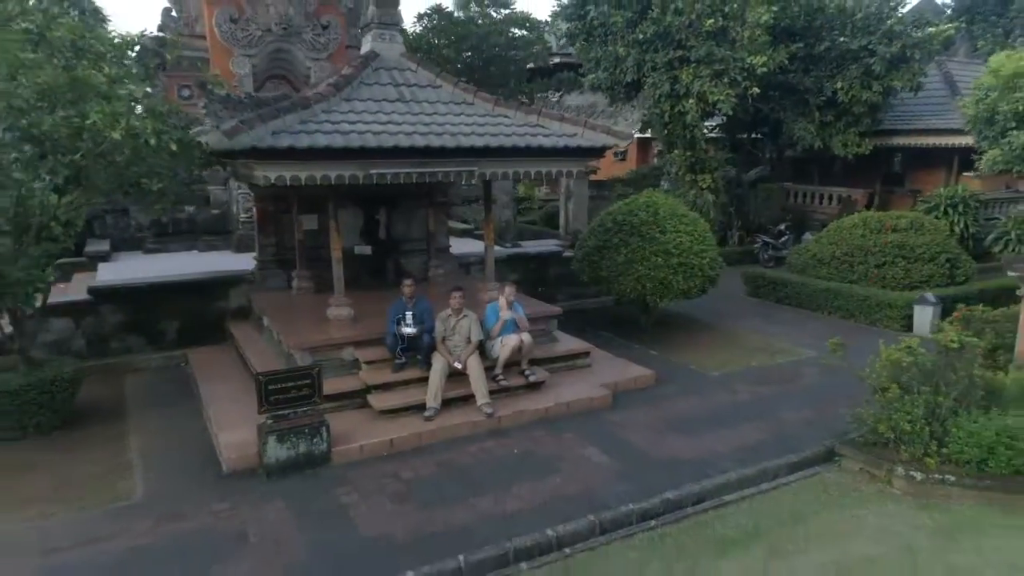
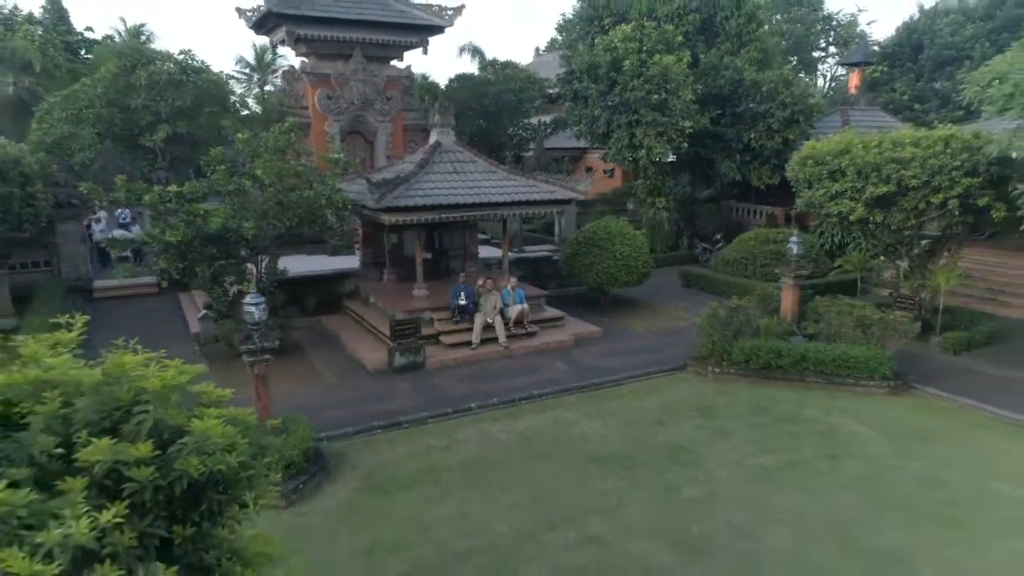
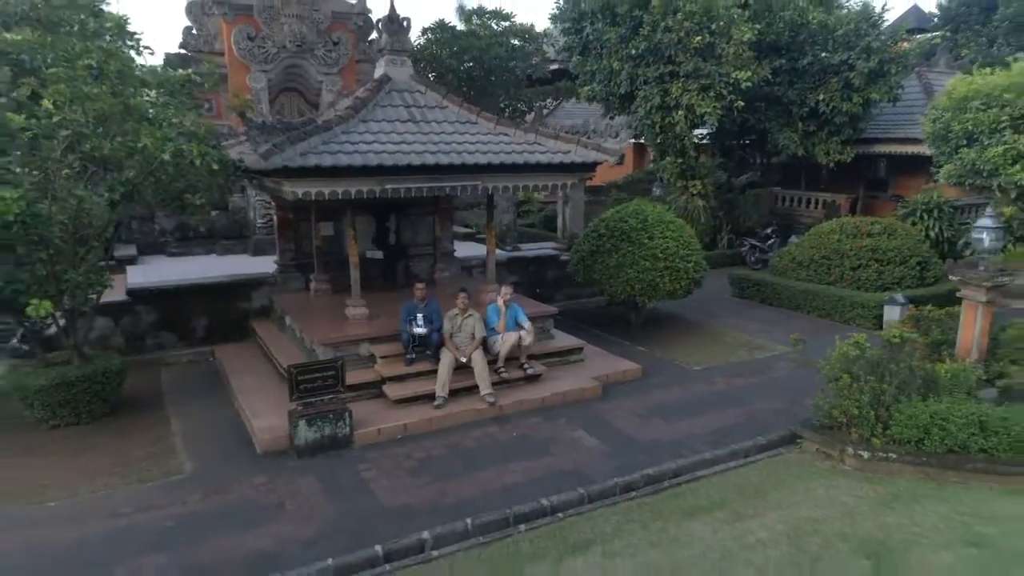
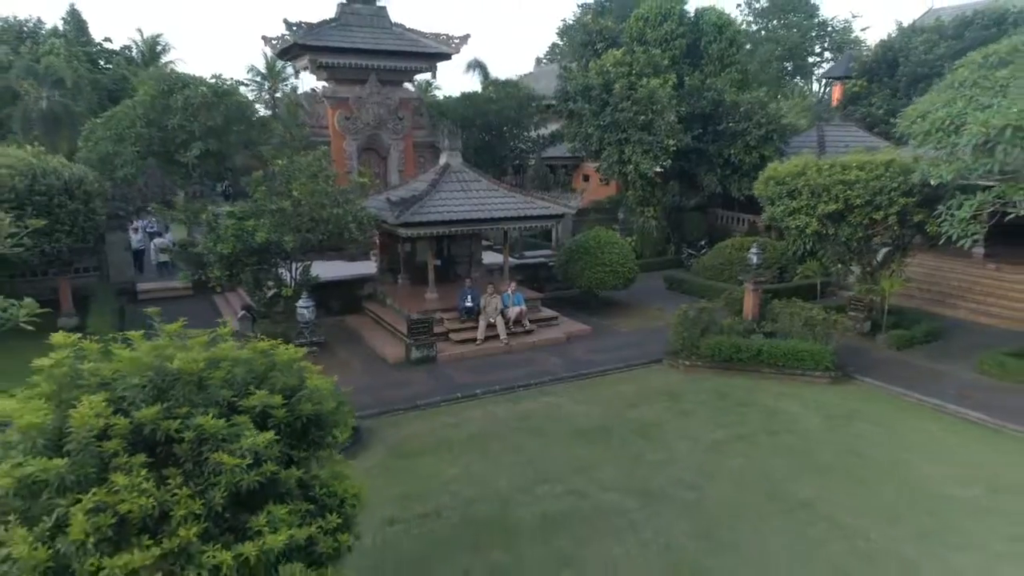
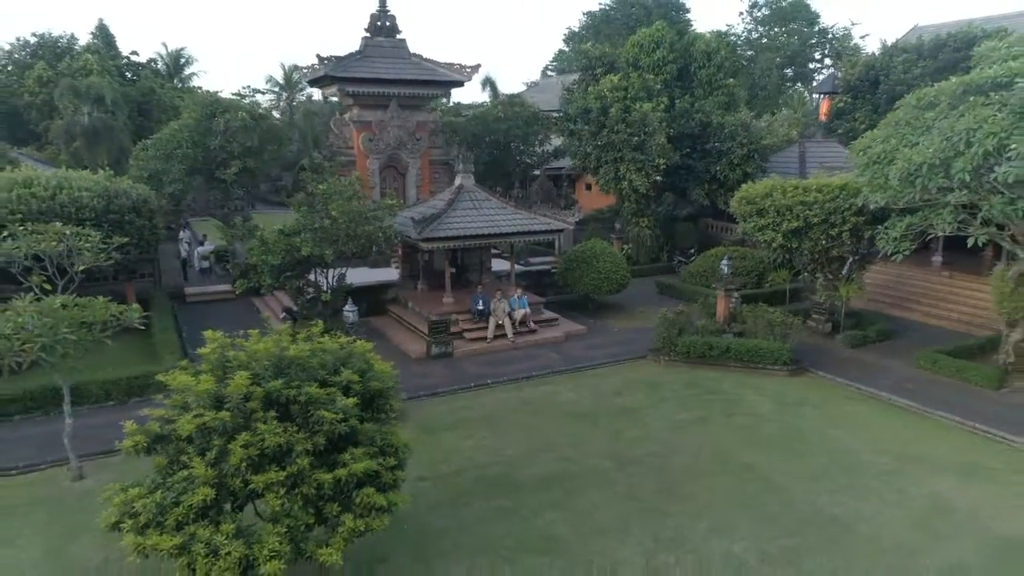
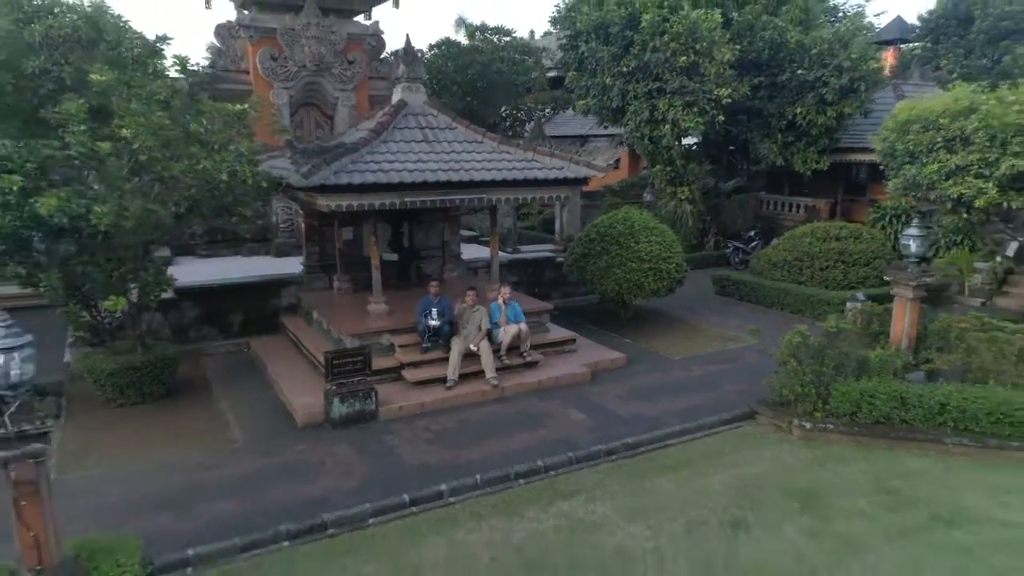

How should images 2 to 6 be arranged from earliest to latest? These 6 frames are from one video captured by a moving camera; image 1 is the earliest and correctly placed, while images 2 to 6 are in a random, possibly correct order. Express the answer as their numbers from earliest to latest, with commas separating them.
3, 6, 2, 4, 5
